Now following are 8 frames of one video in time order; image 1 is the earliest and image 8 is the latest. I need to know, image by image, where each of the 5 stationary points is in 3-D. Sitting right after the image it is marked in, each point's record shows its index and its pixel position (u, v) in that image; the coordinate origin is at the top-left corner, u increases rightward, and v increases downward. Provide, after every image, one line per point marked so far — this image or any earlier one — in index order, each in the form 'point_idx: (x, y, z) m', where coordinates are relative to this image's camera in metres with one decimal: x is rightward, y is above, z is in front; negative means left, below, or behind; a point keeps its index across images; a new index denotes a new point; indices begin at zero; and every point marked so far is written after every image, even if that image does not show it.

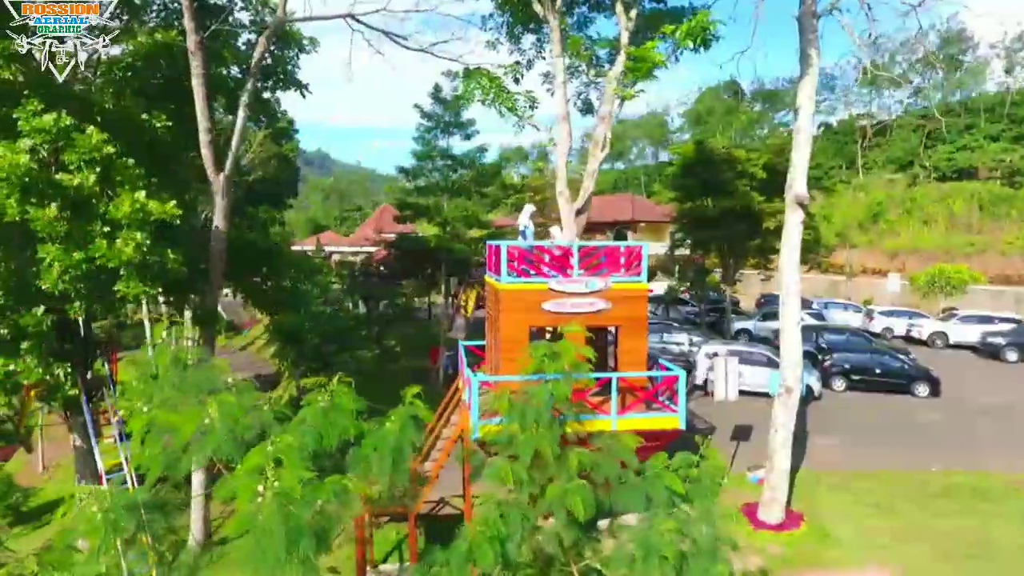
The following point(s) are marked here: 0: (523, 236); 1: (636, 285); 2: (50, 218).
0: (+0.1, +0.7, +9.1) m
1: (+1.5, 0.0, +9.0) m
2: (-5.4, +0.8, +8.6) m
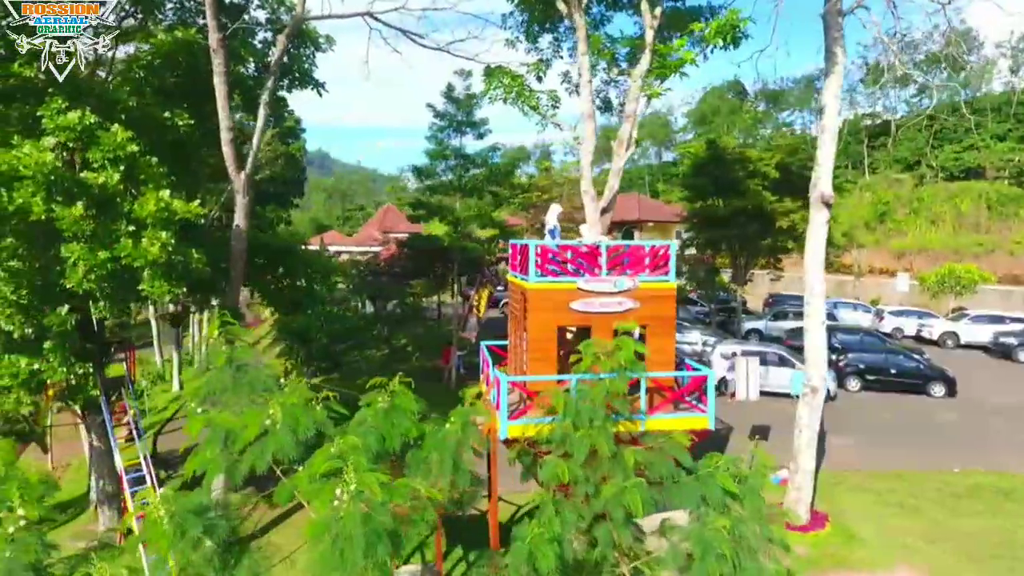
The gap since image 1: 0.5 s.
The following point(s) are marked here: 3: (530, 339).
0: (+0.5, +0.7, +9.1) m
1: (+1.9, 0.0, +8.9) m
2: (-5.1, +0.8, +8.5) m
3: (+0.2, -0.6, +8.7) m
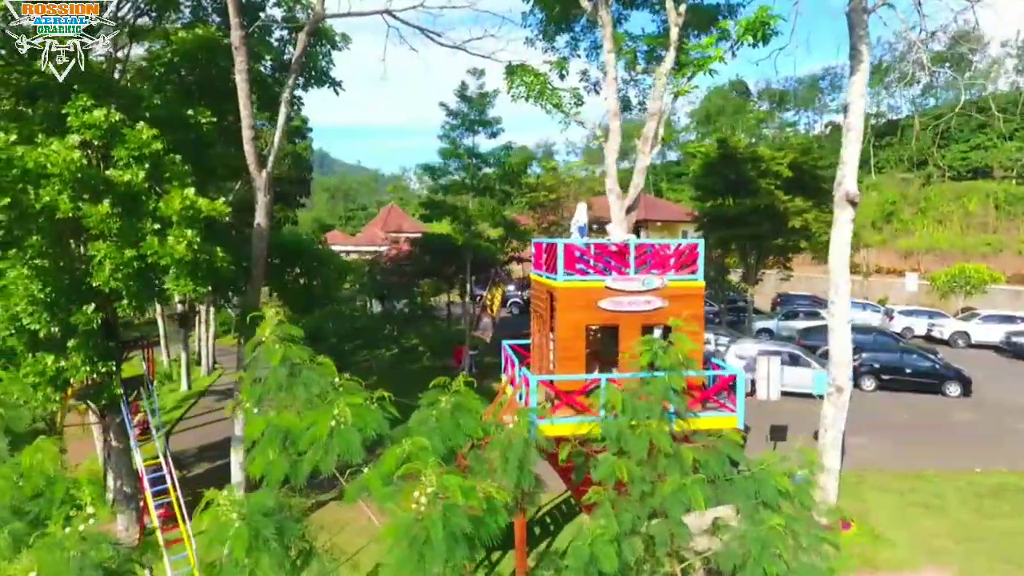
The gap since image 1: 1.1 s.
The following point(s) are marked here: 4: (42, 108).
0: (+0.8, +0.7, +9.0) m
1: (+2.2, +0.1, +8.9) m
2: (-4.7, +0.9, +8.5) m
3: (+0.6, -0.6, +8.7) m
4: (-6.0, +2.3, +9.3) m
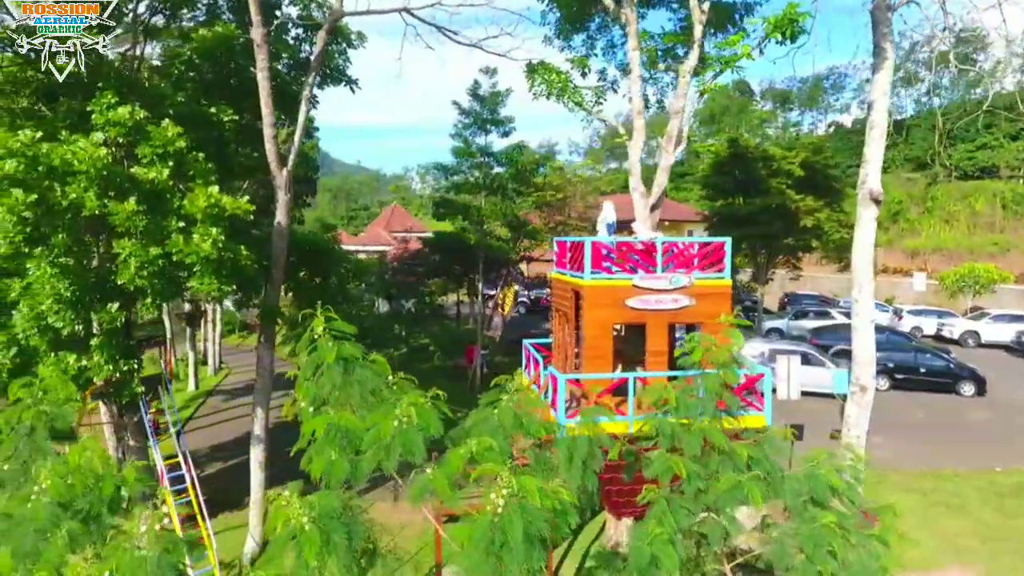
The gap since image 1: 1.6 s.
0: (+1.1, +0.7, +9.0) m
1: (+2.5, +0.1, +8.8) m
2: (-4.4, +0.9, +8.4) m
3: (+0.9, -0.6, +8.6) m
4: (-5.6, +2.3, +9.2) m
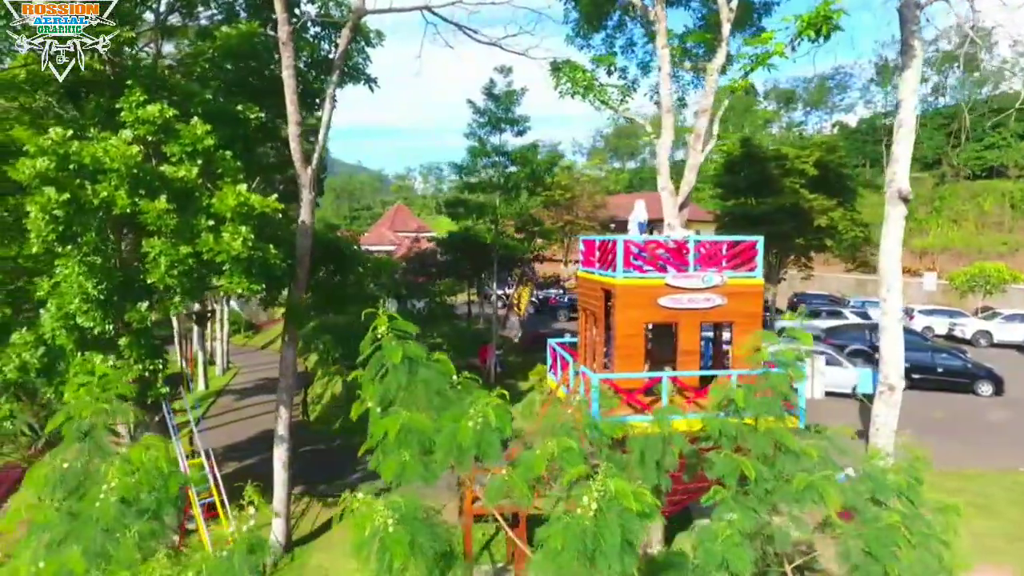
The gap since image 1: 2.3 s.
0: (+1.5, +0.7, +8.9) m
1: (+2.9, +0.1, +8.8) m
2: (-4.0, +0.9, +8.3) m
3: (+1.3, -0.6, +8.6) m
4: (-5.3, +2.3, +9.1) m
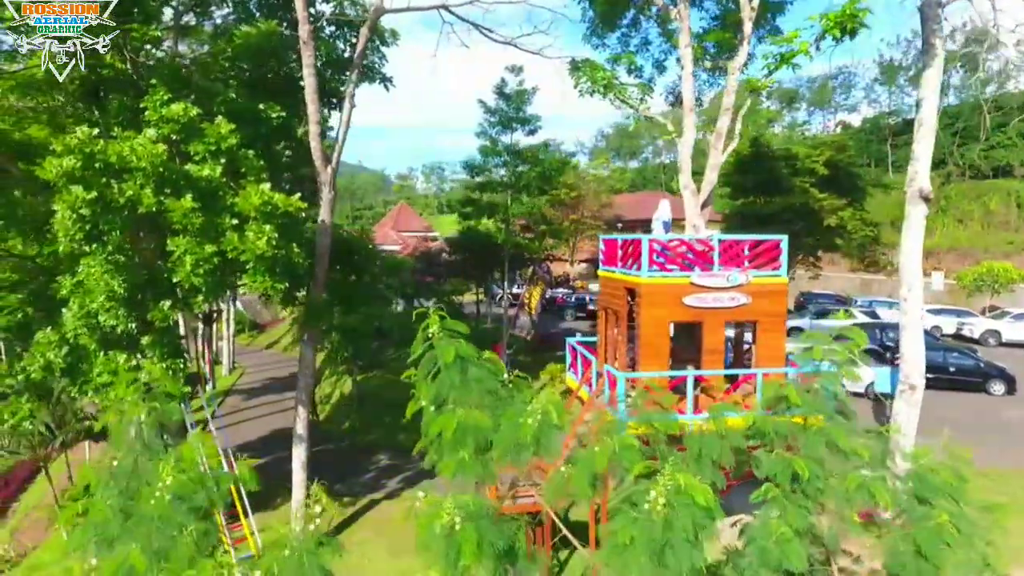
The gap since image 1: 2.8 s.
0: (+1.8, +0.7, +8.9) m
1: (+3.2, +0.1, +8.8) m
2: (-3.7, +0.9, +8.3) m
3: (+1.5, -0.6, +8.6) m
4: (-5.0, +2.3, +9.1) m
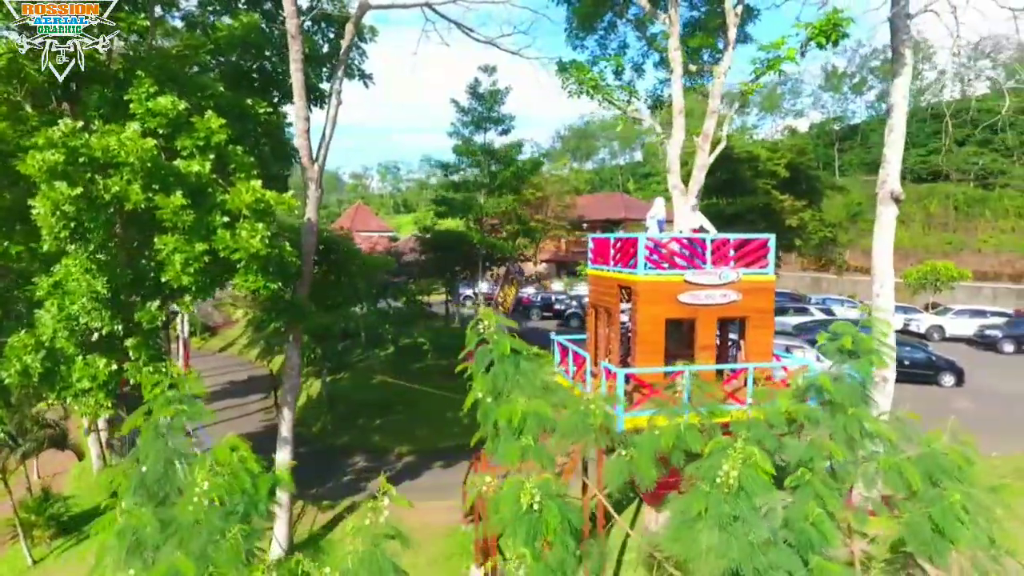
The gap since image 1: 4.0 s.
0: (+1.8, +0.7, +9.1) m
1: (+3.1, +0.1, +9.1) m
2: (-3.7, +0.9, +8.1) m
3: (+1.5, -0.5, +8.8) m
4: (-5.0, +2.3, +8.8) m
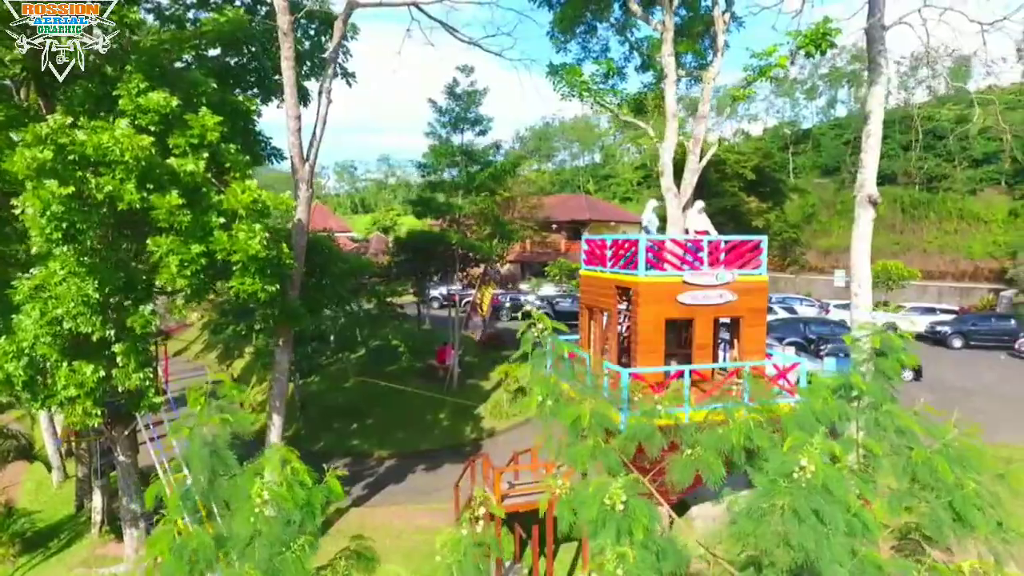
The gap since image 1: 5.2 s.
0: (+1.8, +0.7, +9.3) m
1: (+3.1, +0.1, +9.4) m
2: (-3.6, +0.9, +7.9) m
3: (+1.6, -0.5, +8.9) m
4: (-5.0, +2.3, +8.5) m
